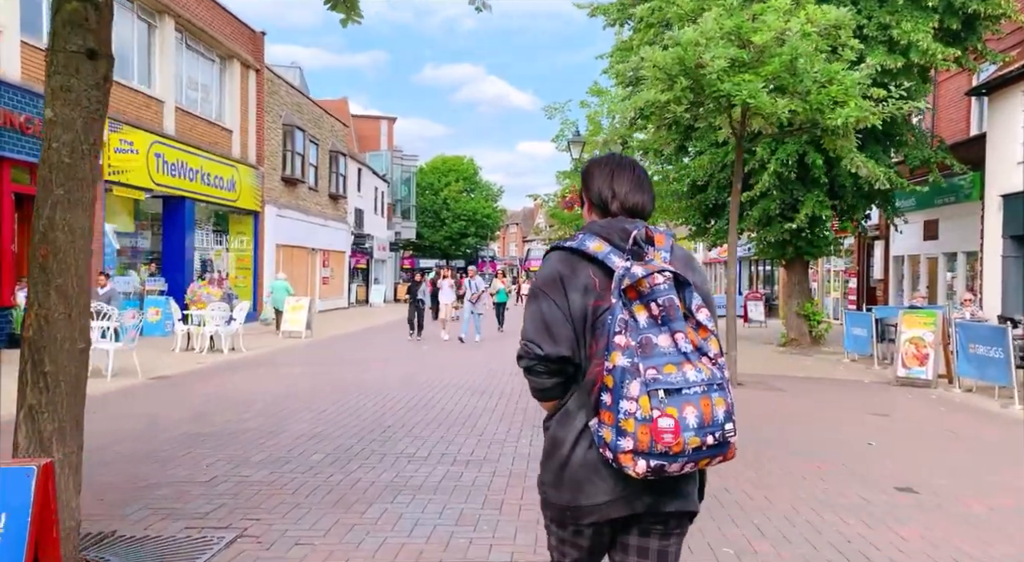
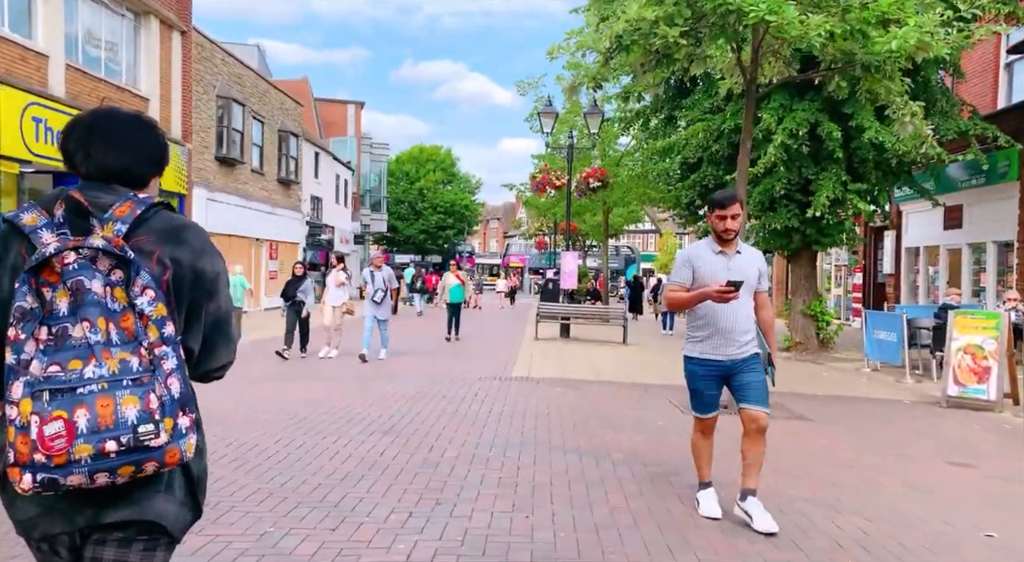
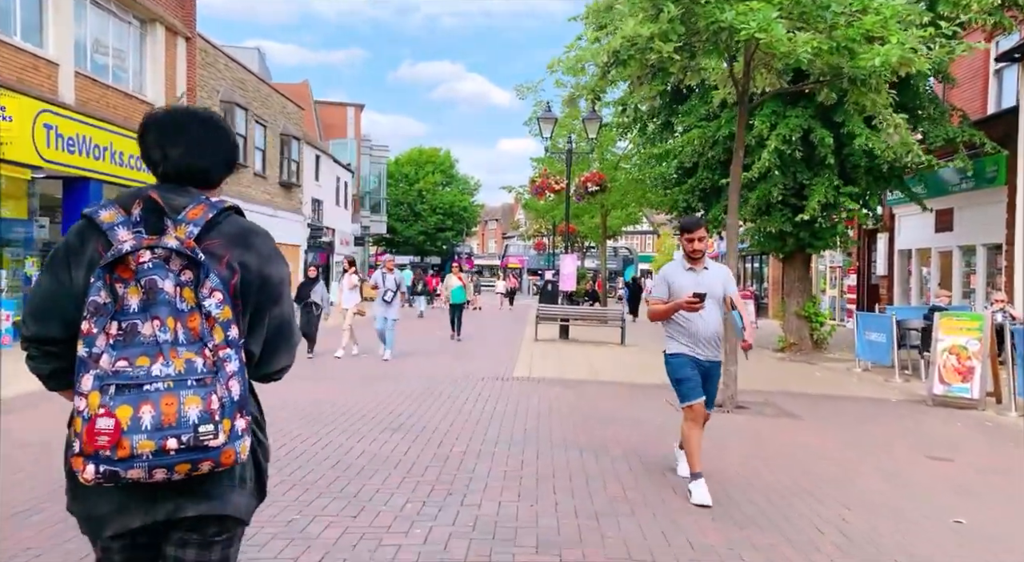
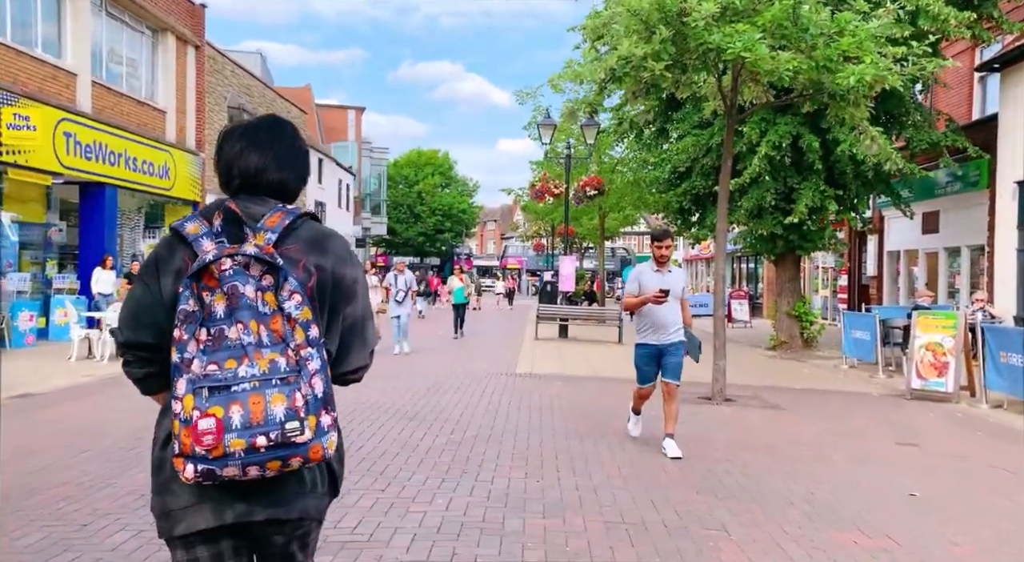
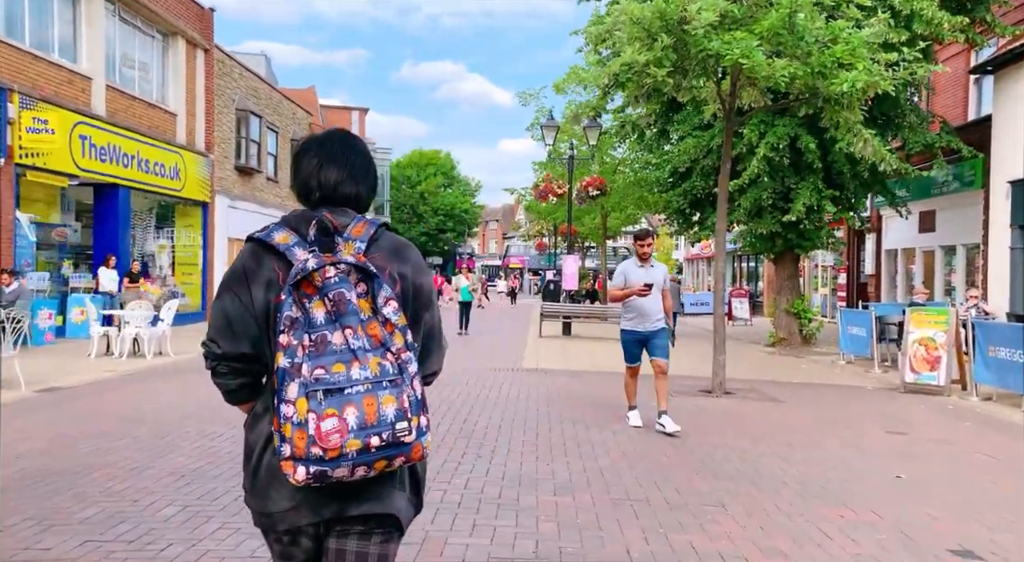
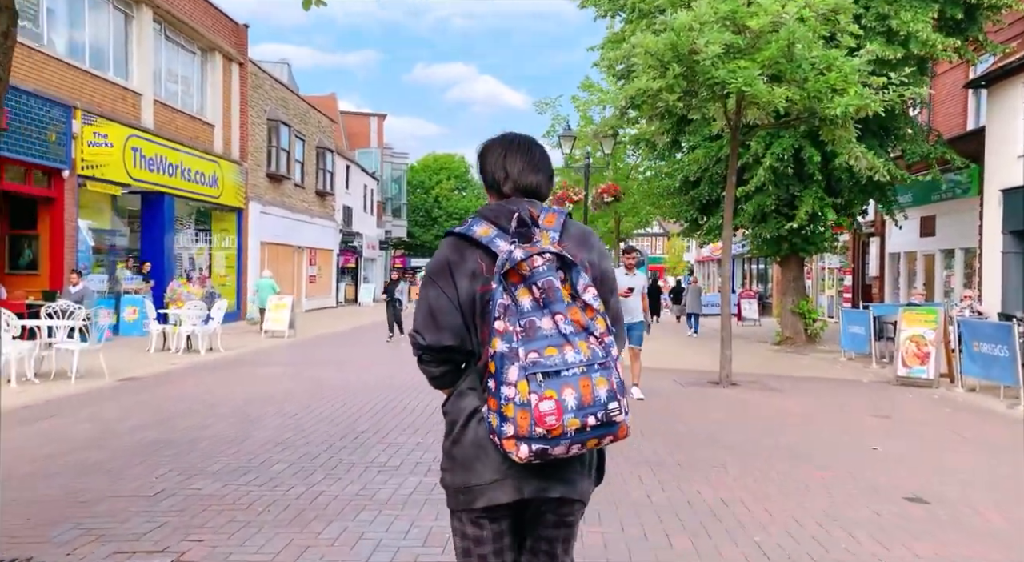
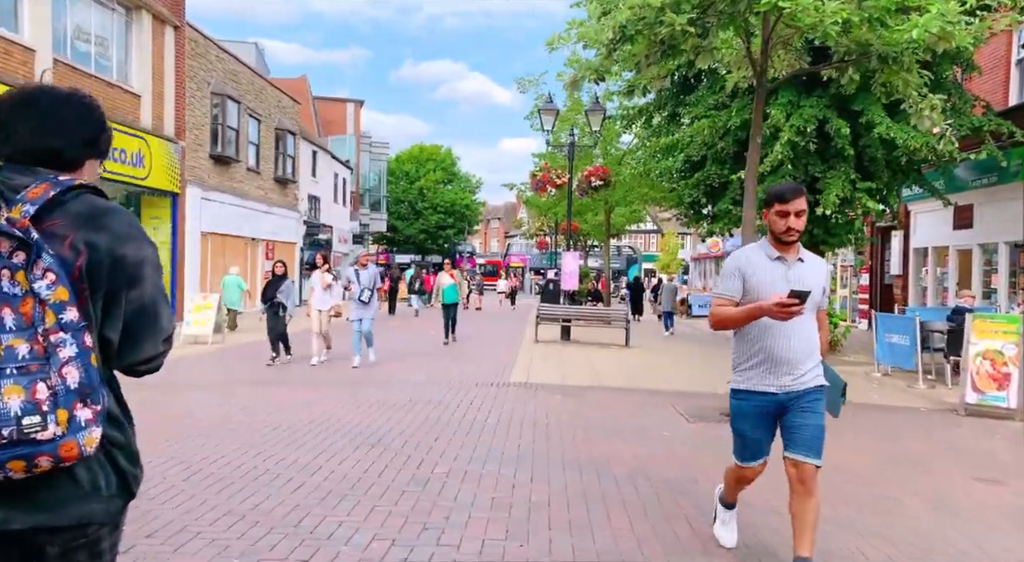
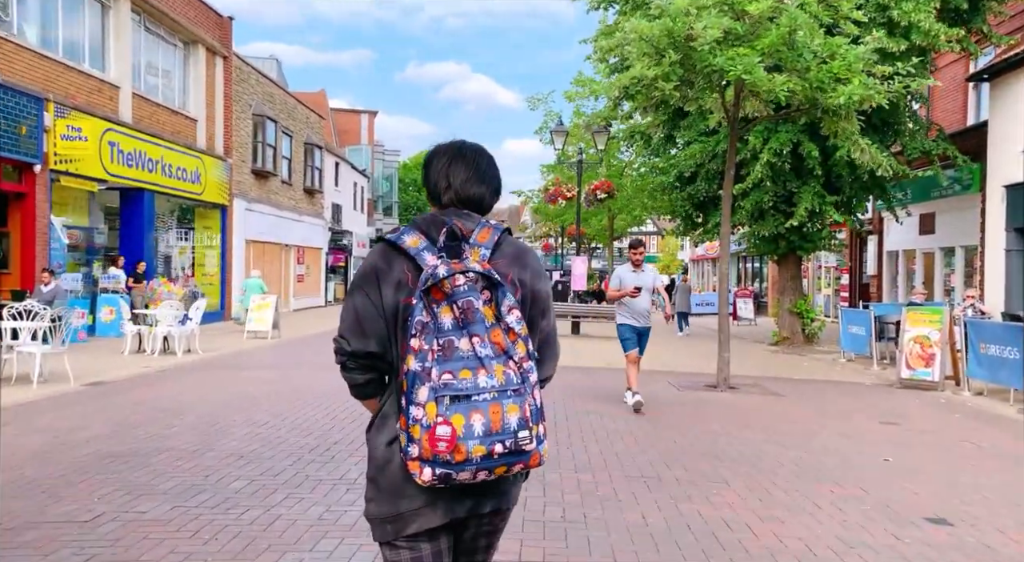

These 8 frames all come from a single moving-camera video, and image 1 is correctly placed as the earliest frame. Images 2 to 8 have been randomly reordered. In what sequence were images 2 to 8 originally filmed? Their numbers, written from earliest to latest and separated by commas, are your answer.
6, 8, 5, 4, 3, 2, 7
